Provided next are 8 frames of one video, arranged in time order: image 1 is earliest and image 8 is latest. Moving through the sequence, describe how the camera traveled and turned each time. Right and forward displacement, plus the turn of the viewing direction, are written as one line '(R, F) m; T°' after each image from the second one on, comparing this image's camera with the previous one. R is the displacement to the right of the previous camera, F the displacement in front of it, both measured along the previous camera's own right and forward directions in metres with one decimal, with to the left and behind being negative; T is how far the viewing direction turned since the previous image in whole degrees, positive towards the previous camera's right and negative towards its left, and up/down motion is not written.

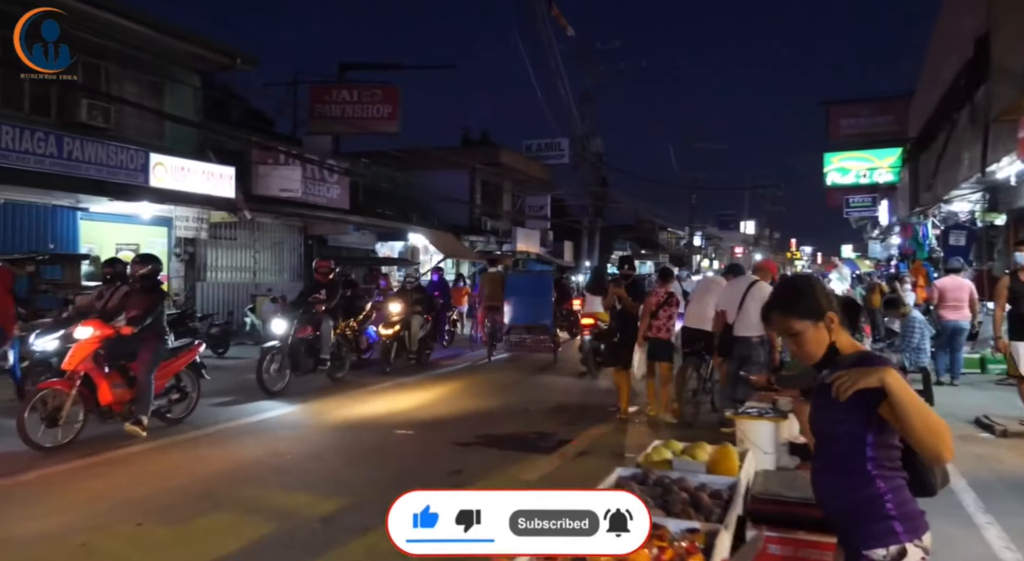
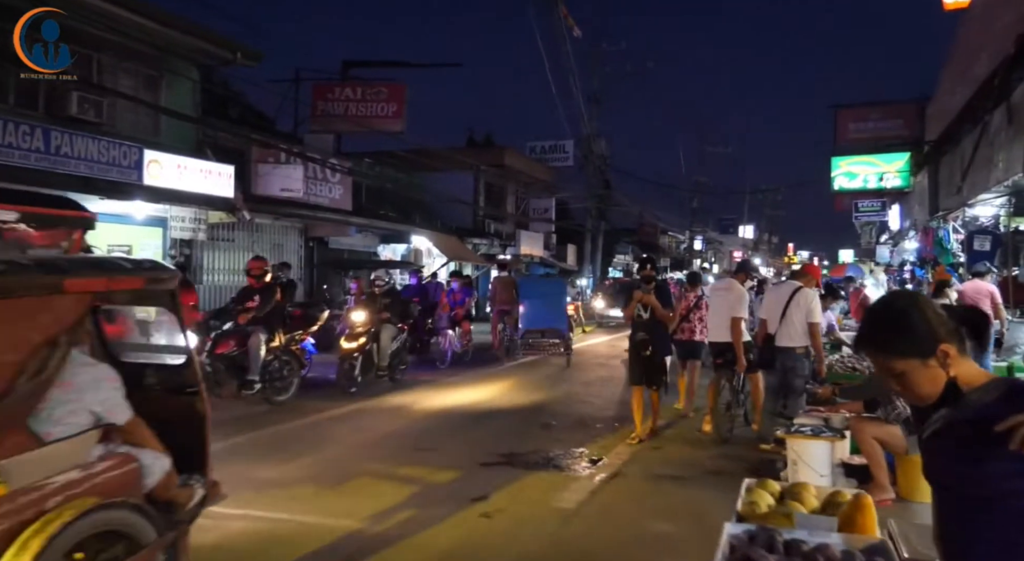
(-0.4, +0.4) m; +1°
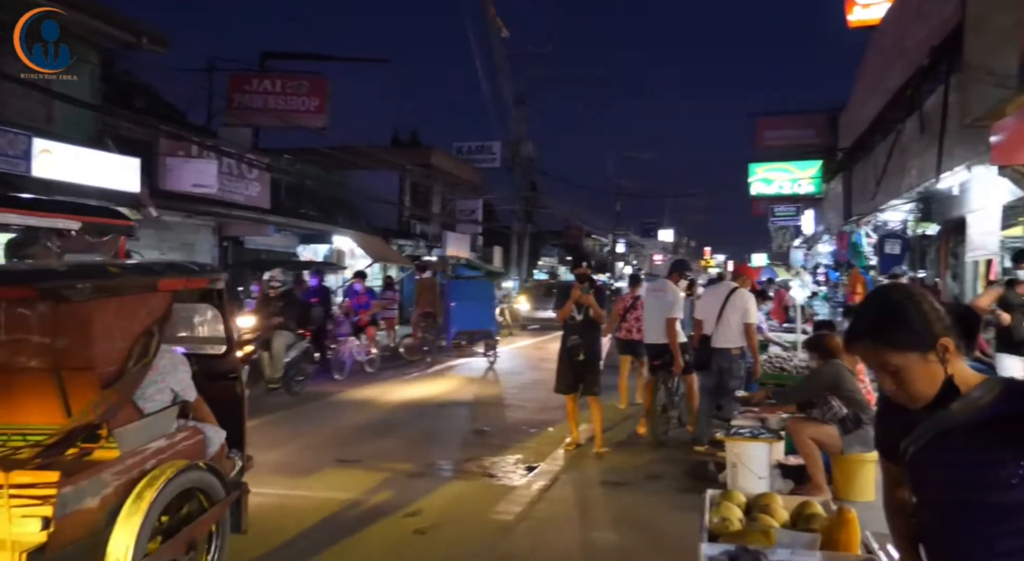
(-0.1, +0.3) m; +6°
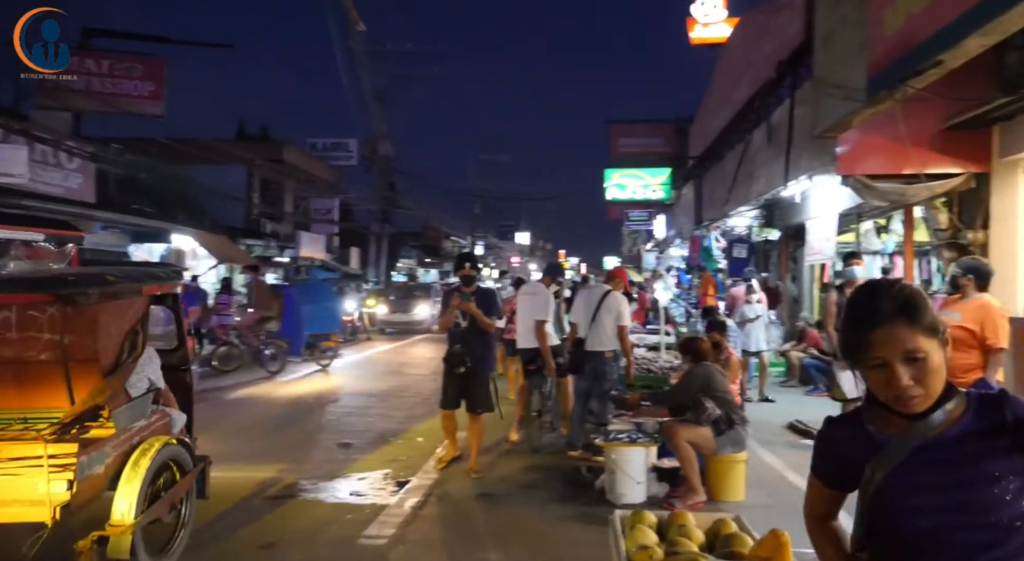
(-0.1, +0.3) m; +11°
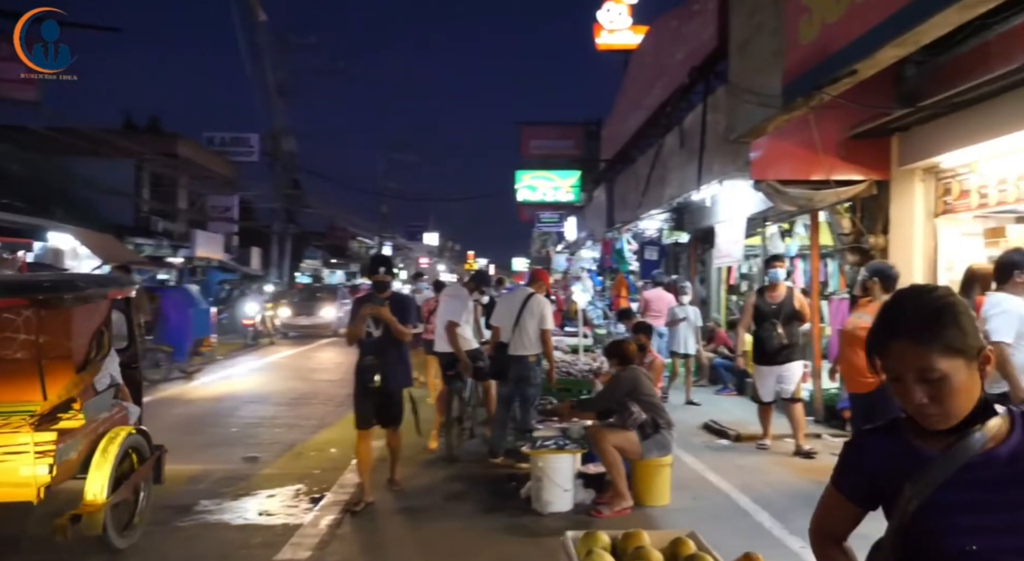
(-0.1, +0.2) m; +7°
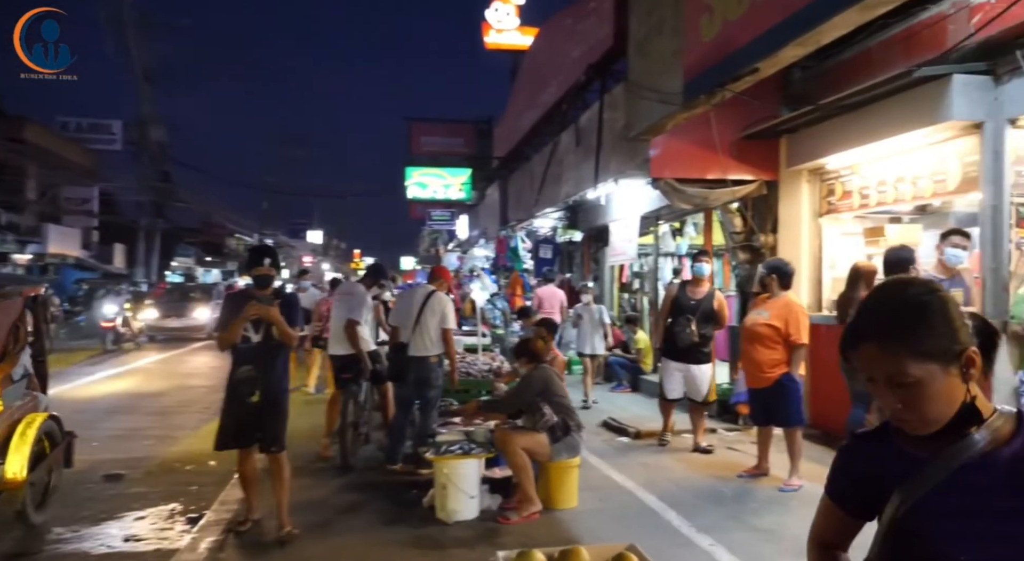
(-0.1, +0.3) m; +8°
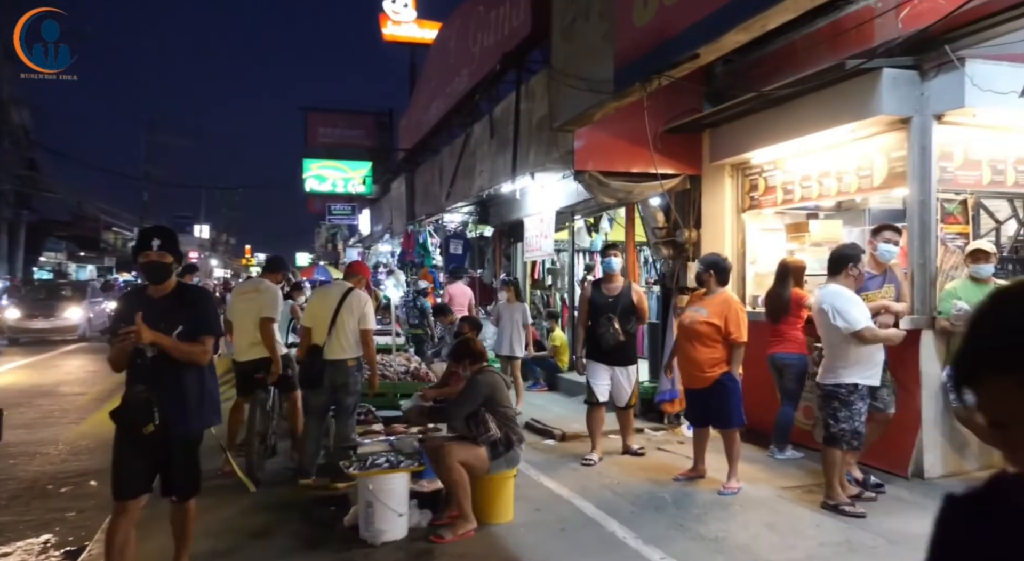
(-0.2, +0.5) m; +7°
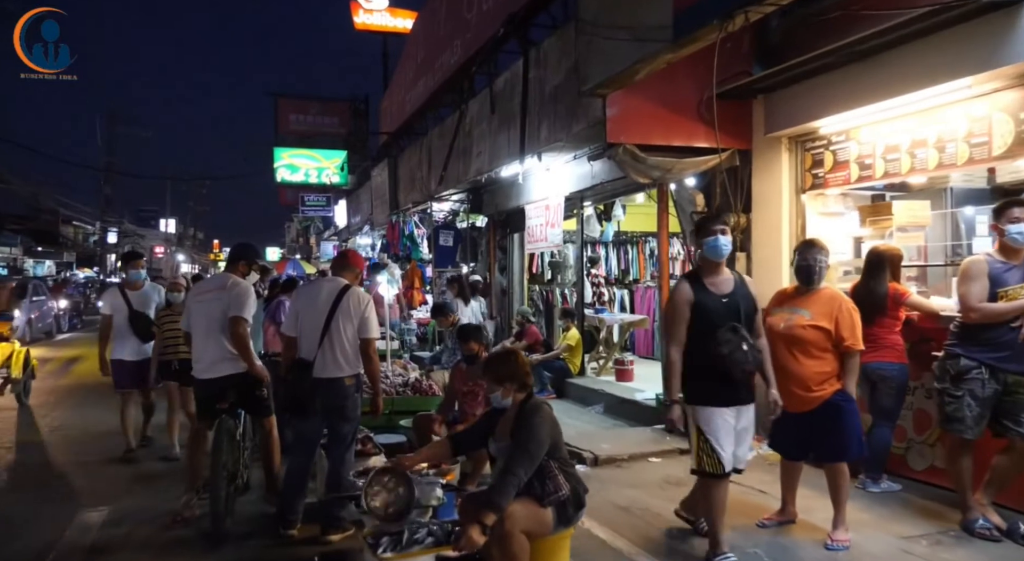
(-0.4, +1.4) m; +2°
